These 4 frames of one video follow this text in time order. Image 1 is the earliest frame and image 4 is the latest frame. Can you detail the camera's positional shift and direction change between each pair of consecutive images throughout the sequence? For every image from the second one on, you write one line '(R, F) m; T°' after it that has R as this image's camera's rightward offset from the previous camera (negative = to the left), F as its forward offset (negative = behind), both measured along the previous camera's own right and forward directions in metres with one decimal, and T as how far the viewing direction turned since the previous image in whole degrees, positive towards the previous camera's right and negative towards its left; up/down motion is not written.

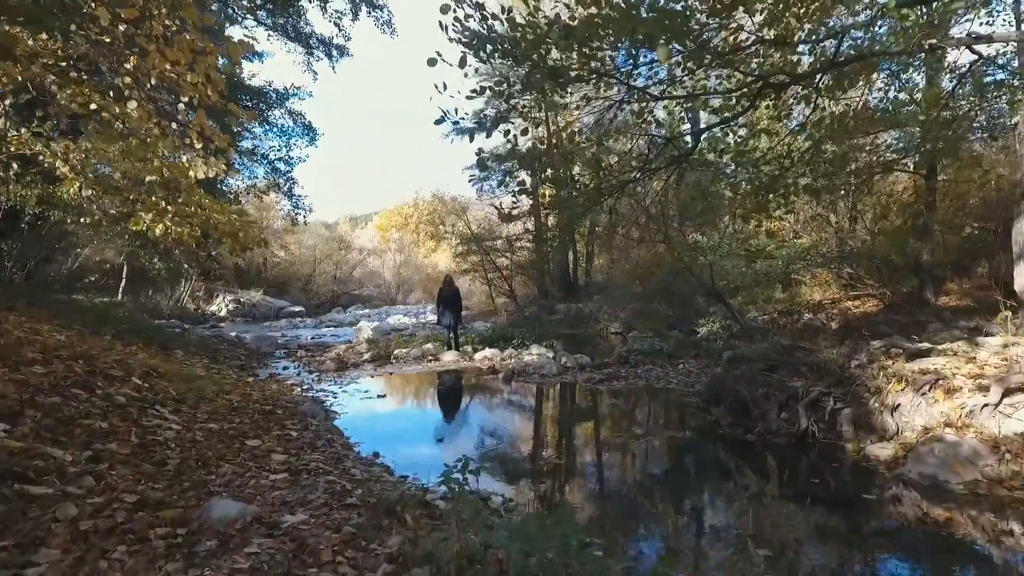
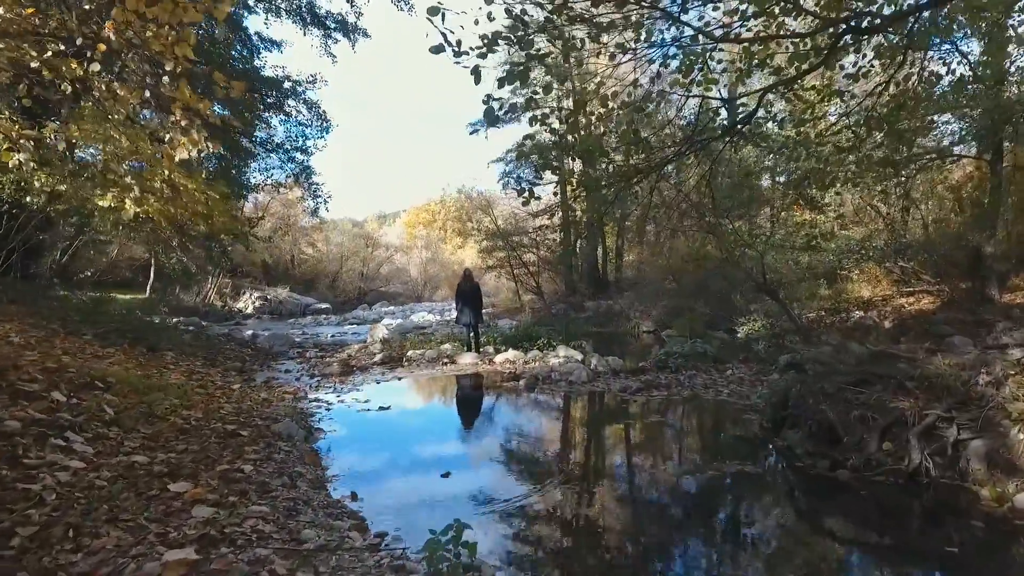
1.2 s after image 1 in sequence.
(0.0, +0.5) m; -3°
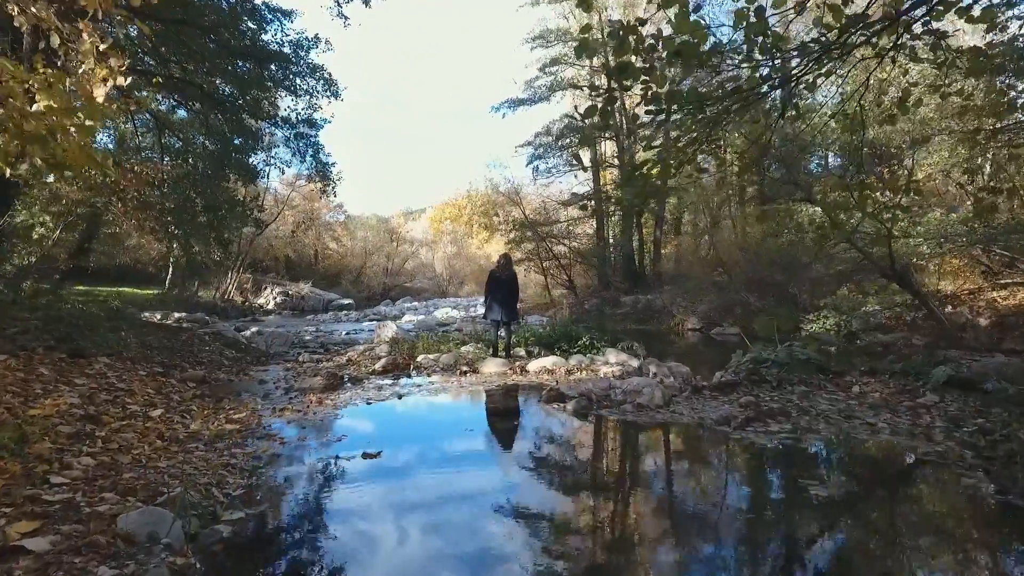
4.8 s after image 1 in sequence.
(-0.1, +1.1) m; -3°
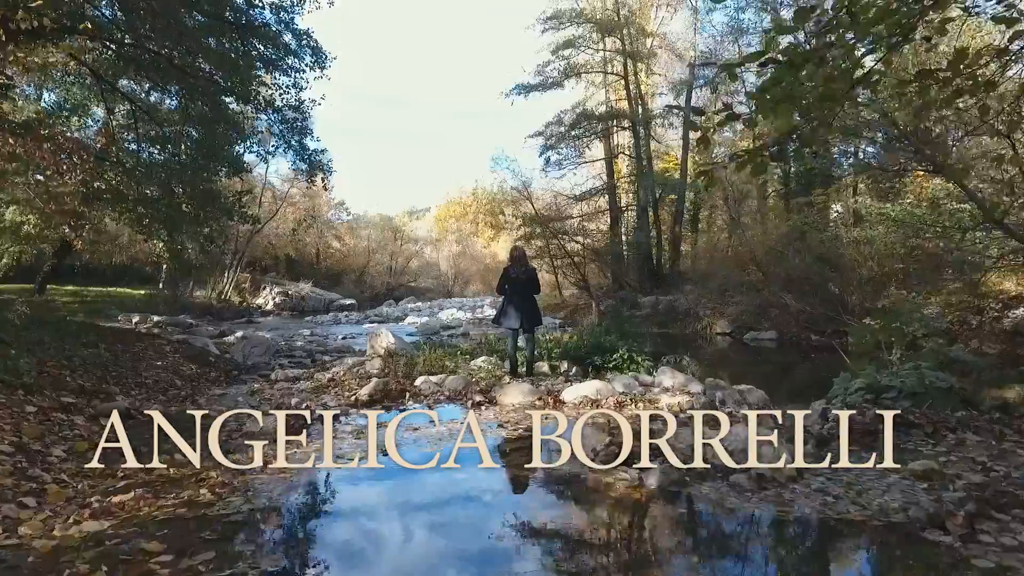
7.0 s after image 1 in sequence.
(-0.1, +0.9) m; 0°
